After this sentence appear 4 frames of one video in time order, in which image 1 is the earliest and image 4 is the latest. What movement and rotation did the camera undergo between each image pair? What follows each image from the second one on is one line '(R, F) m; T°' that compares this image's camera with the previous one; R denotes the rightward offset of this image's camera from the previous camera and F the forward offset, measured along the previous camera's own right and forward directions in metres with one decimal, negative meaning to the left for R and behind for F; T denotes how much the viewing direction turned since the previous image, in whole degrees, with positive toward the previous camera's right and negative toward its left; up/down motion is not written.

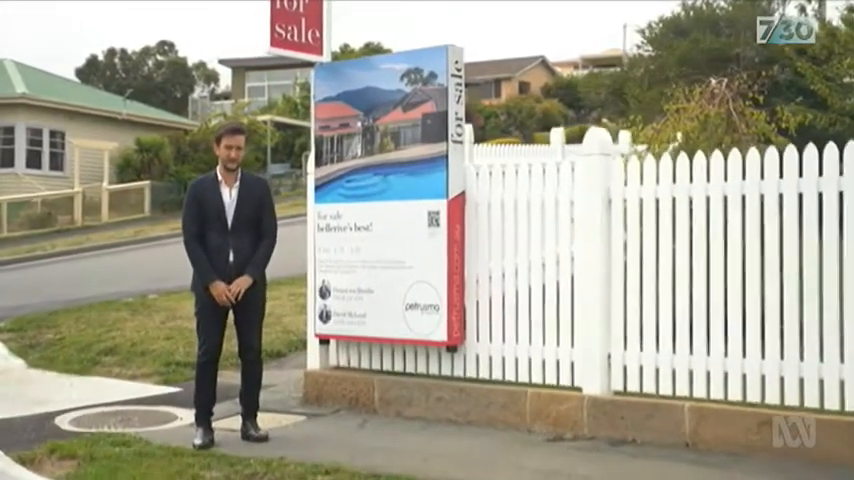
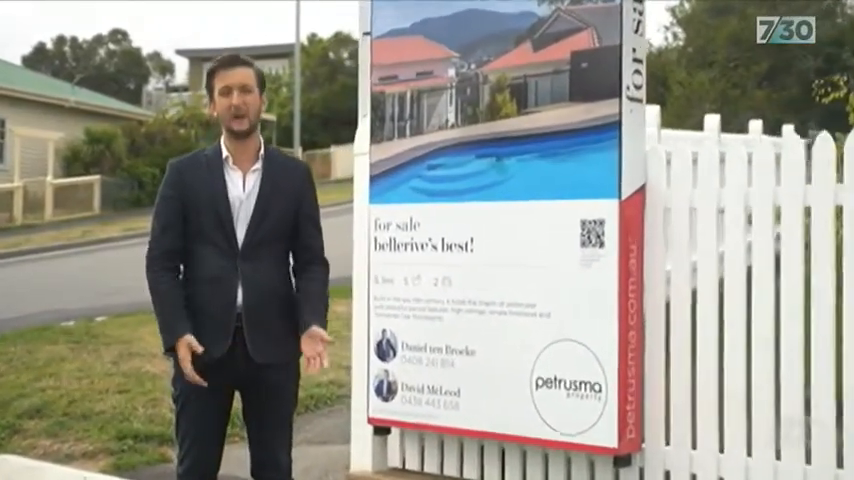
(-0.8, +3.4) m; +2°
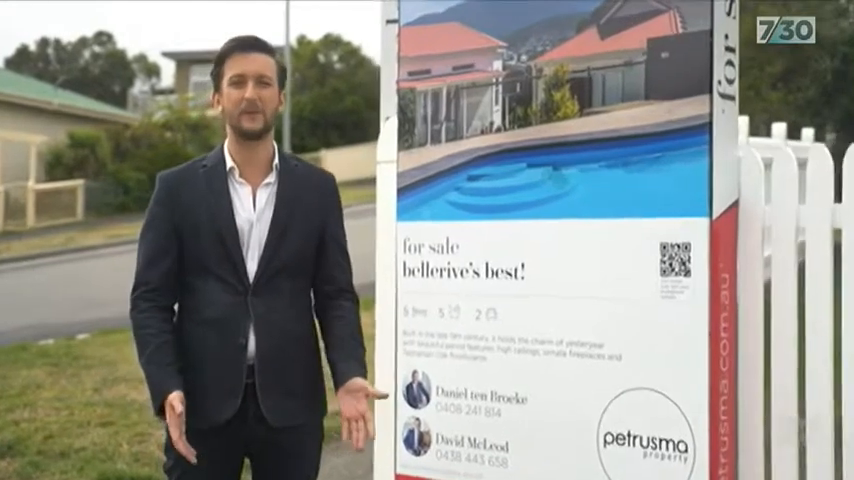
(-0.2, +0.8) m; +1°
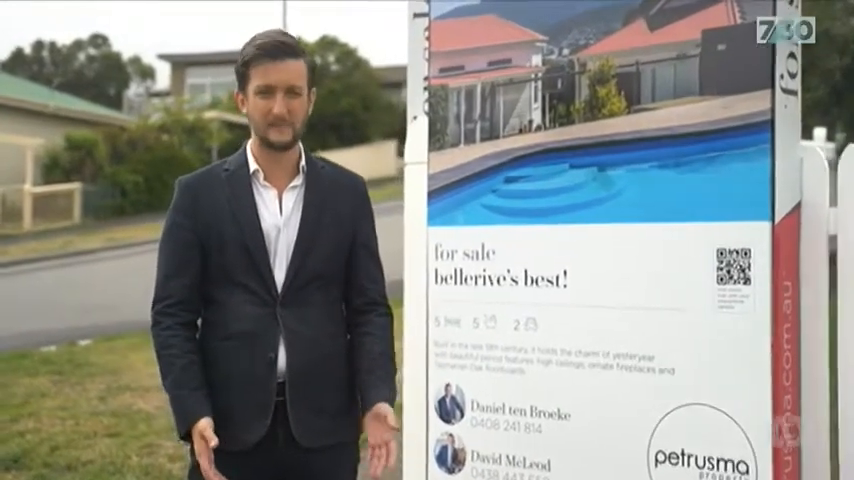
(-0.1, +0.3) m; 0°
